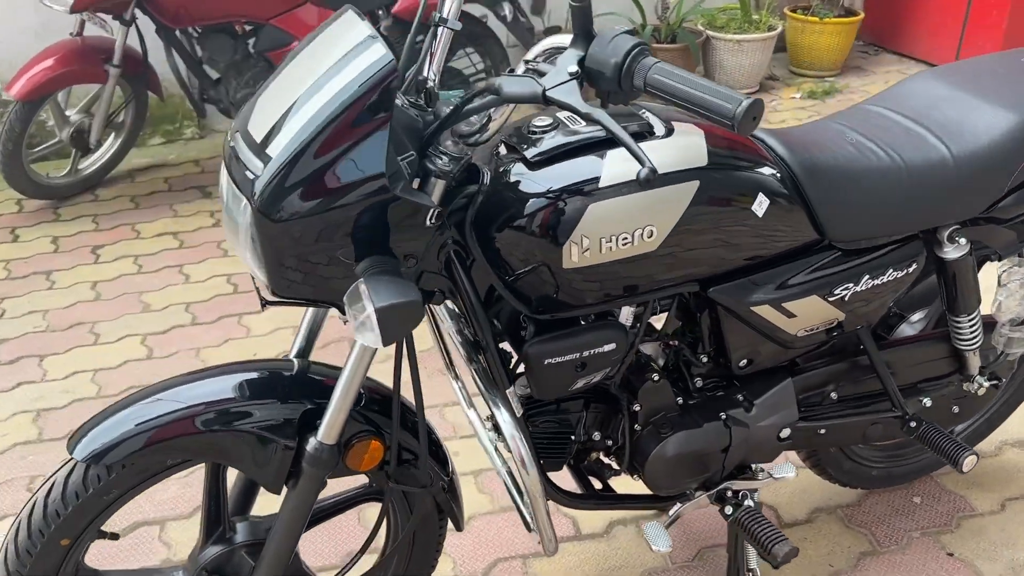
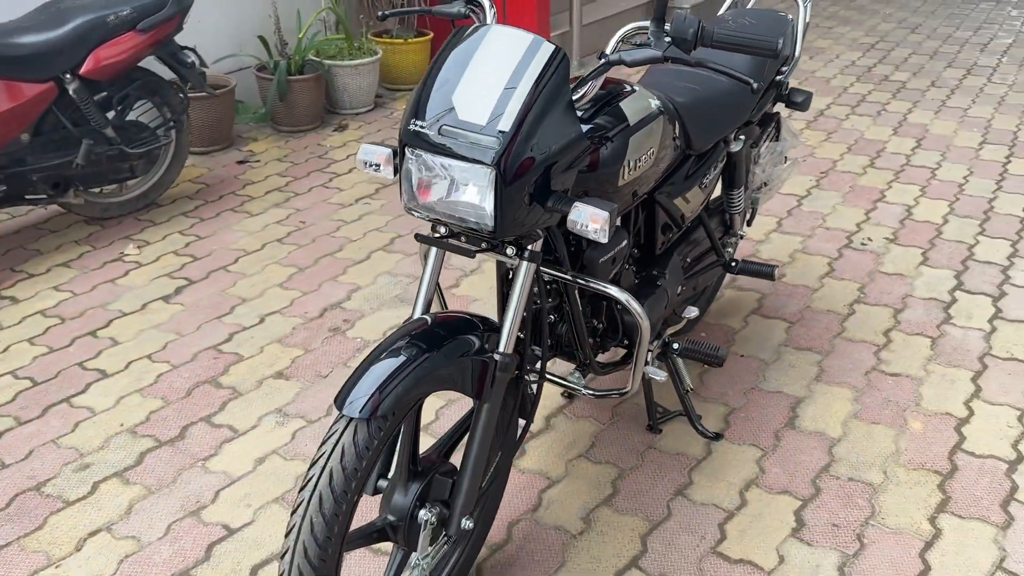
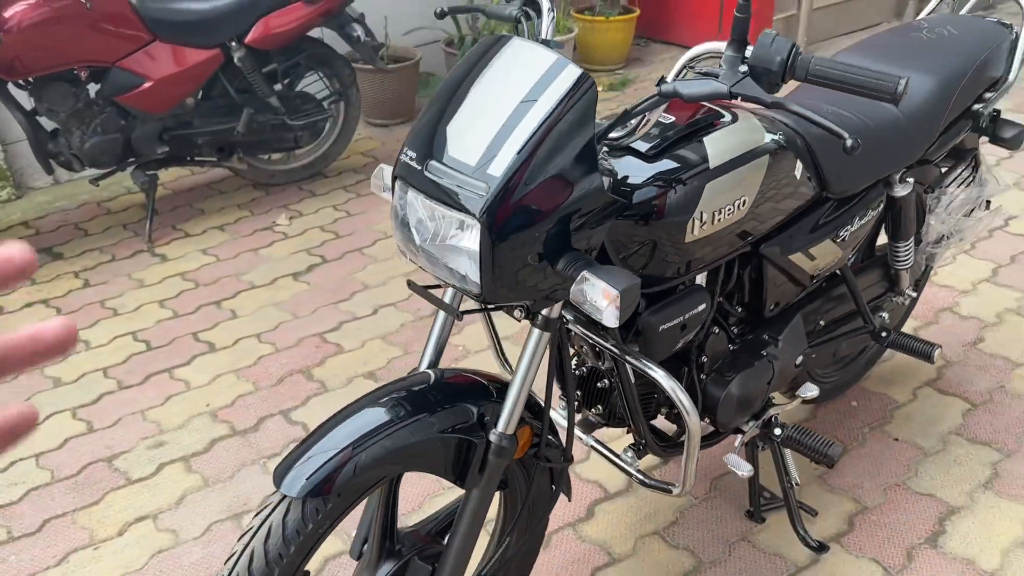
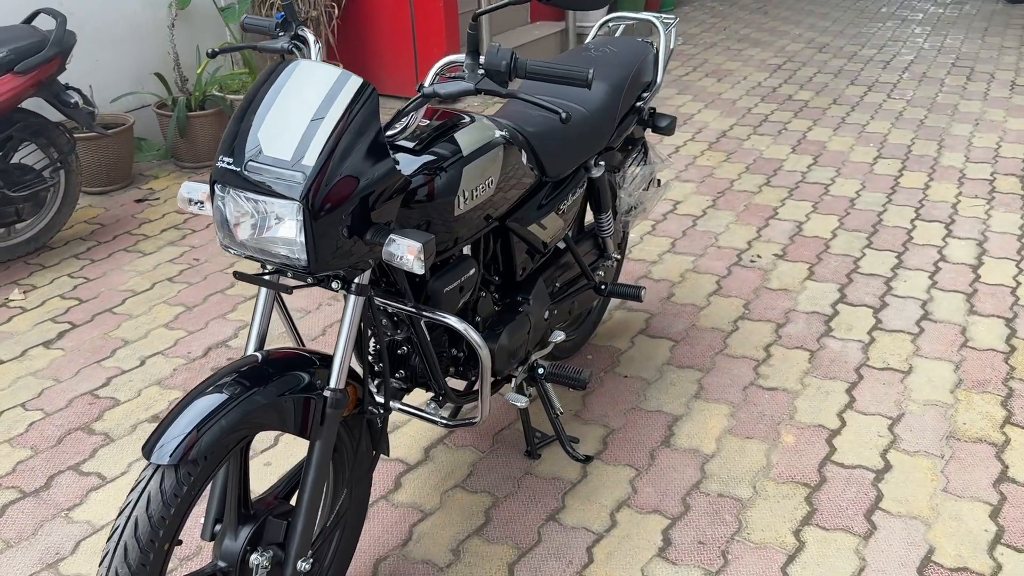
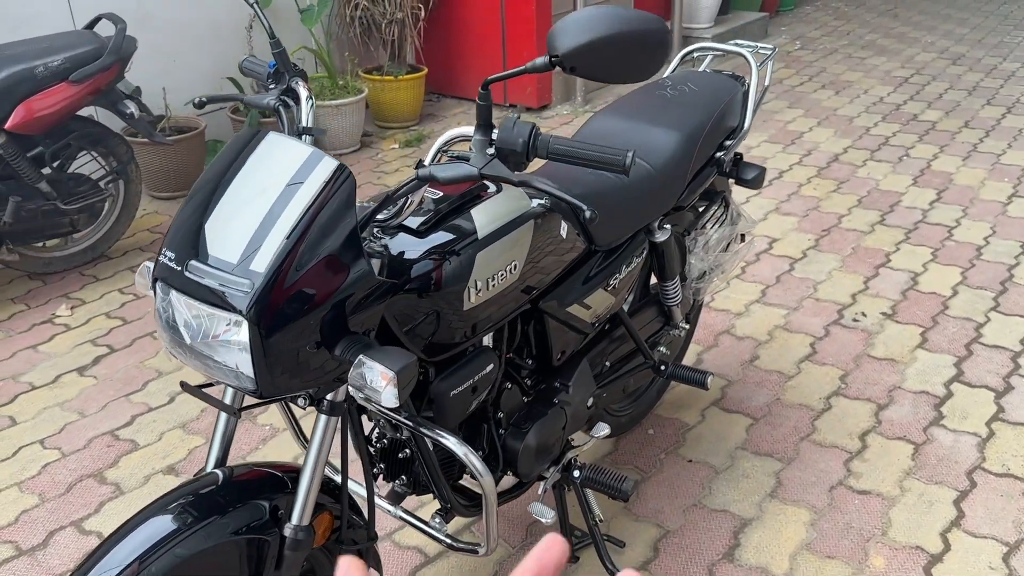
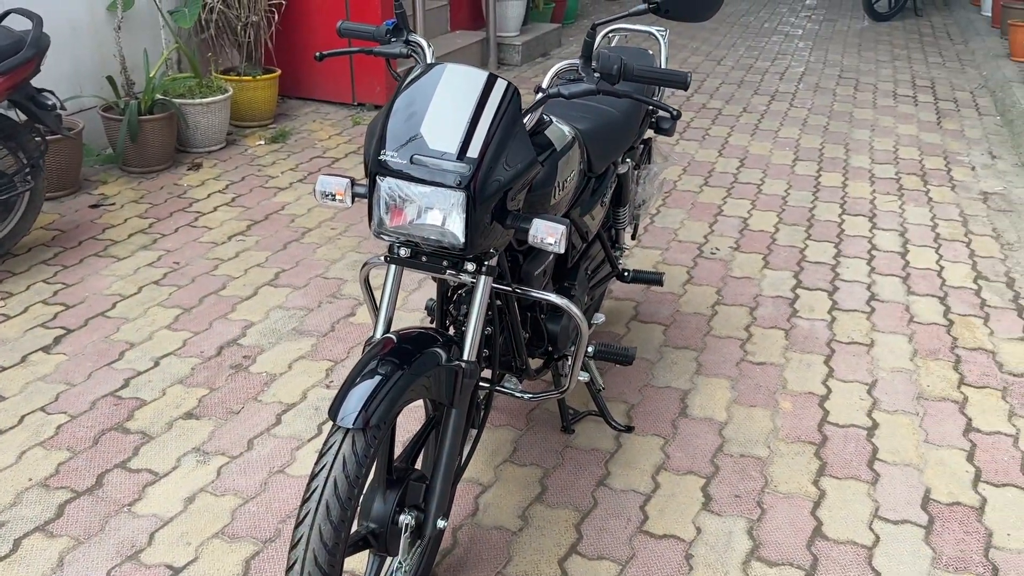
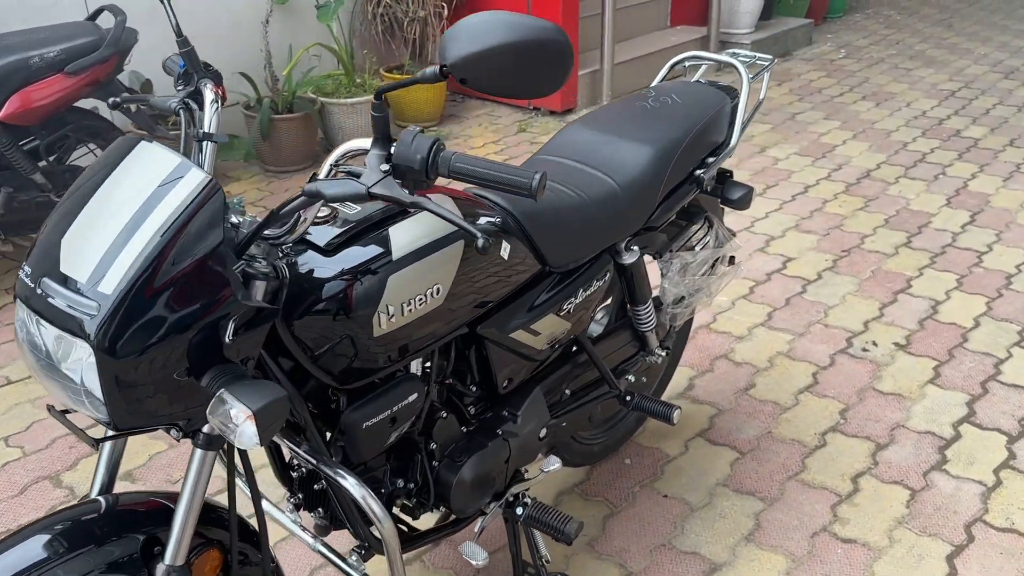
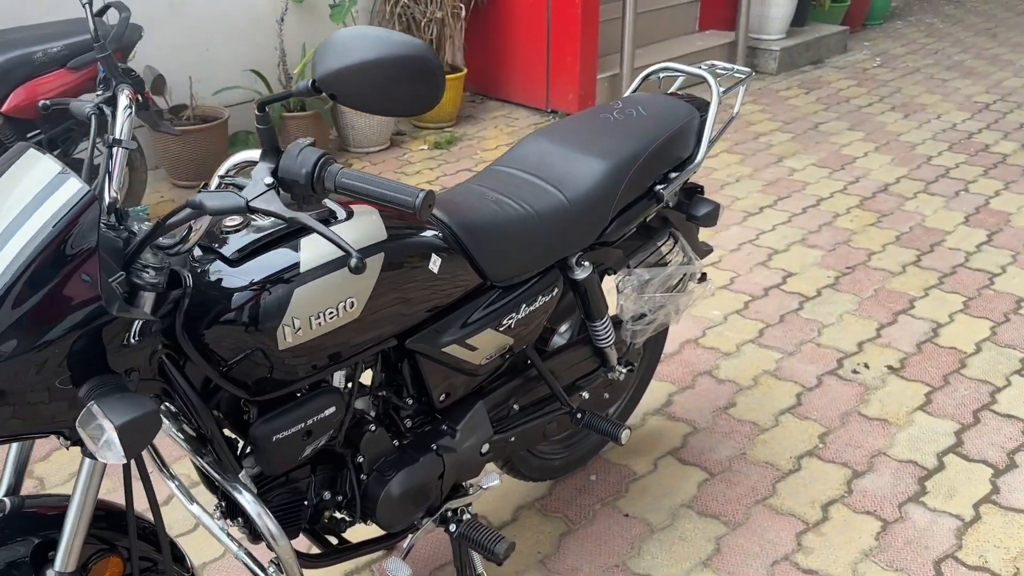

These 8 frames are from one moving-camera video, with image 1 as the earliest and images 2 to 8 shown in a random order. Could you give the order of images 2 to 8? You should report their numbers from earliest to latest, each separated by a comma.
3, 2, 6, 4, 5, 7, 8
